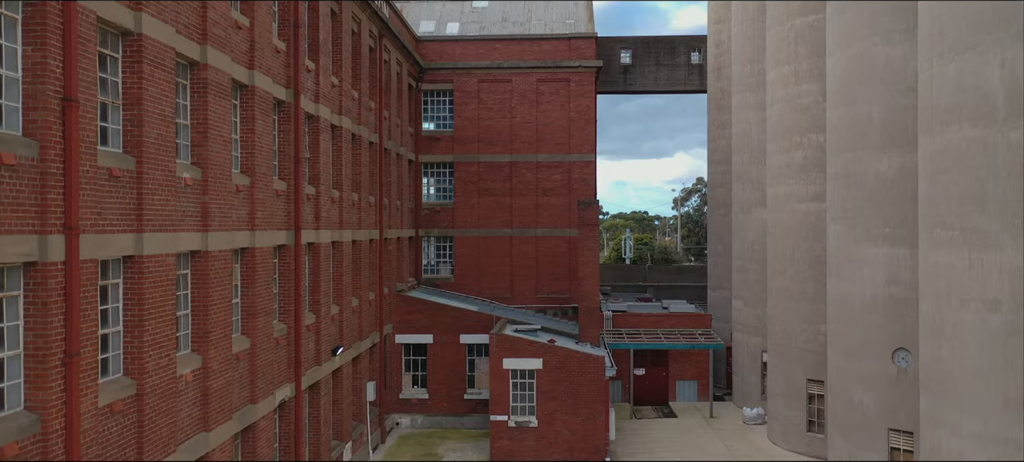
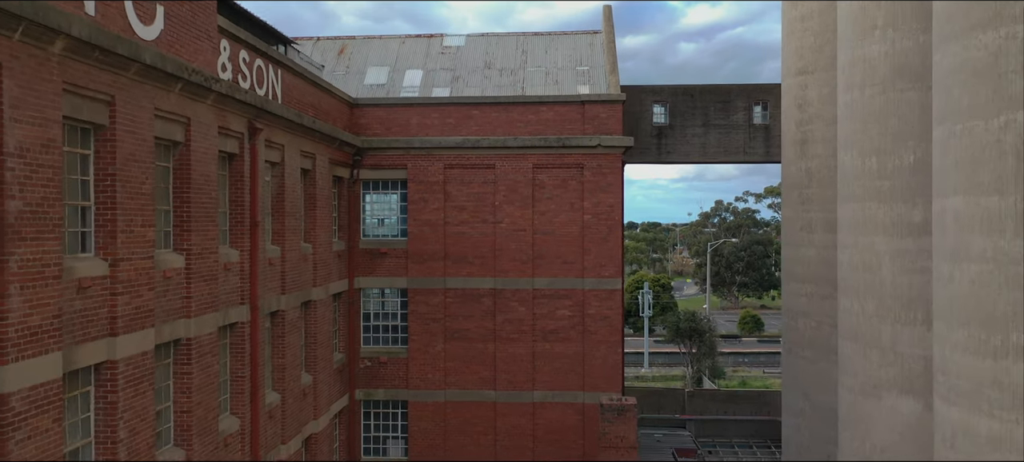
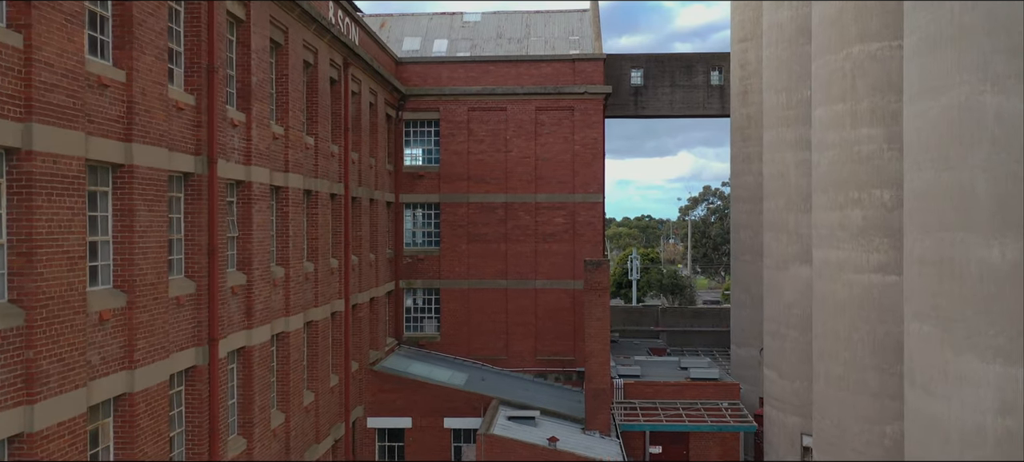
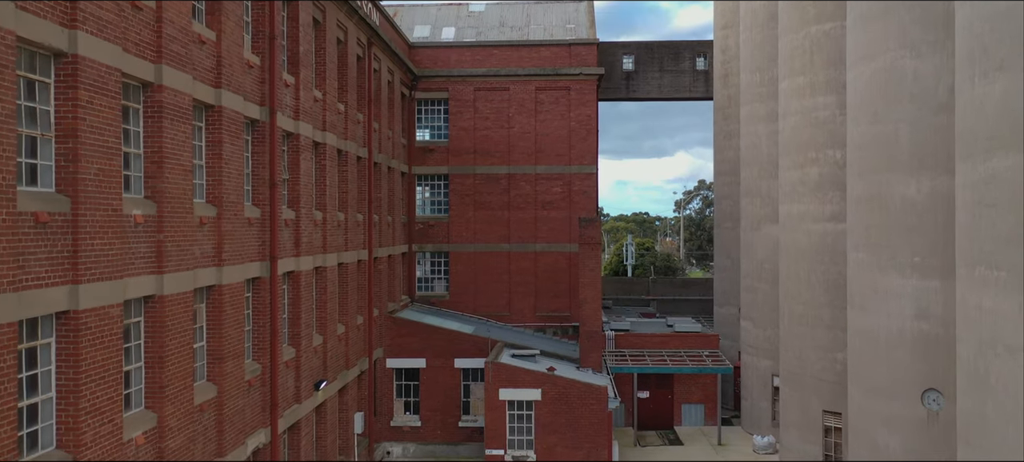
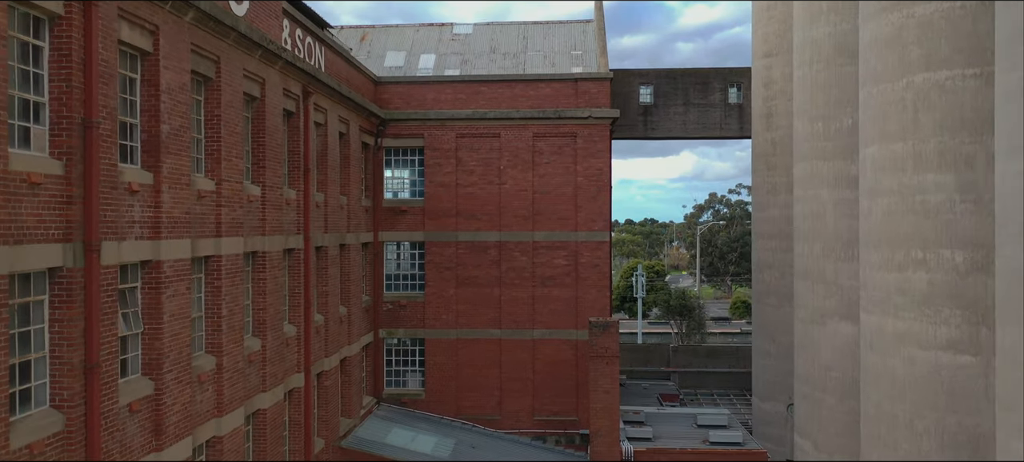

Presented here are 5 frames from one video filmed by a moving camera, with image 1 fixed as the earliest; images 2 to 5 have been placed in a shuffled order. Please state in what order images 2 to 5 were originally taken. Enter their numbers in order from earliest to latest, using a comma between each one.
4, 3, 5, 2
